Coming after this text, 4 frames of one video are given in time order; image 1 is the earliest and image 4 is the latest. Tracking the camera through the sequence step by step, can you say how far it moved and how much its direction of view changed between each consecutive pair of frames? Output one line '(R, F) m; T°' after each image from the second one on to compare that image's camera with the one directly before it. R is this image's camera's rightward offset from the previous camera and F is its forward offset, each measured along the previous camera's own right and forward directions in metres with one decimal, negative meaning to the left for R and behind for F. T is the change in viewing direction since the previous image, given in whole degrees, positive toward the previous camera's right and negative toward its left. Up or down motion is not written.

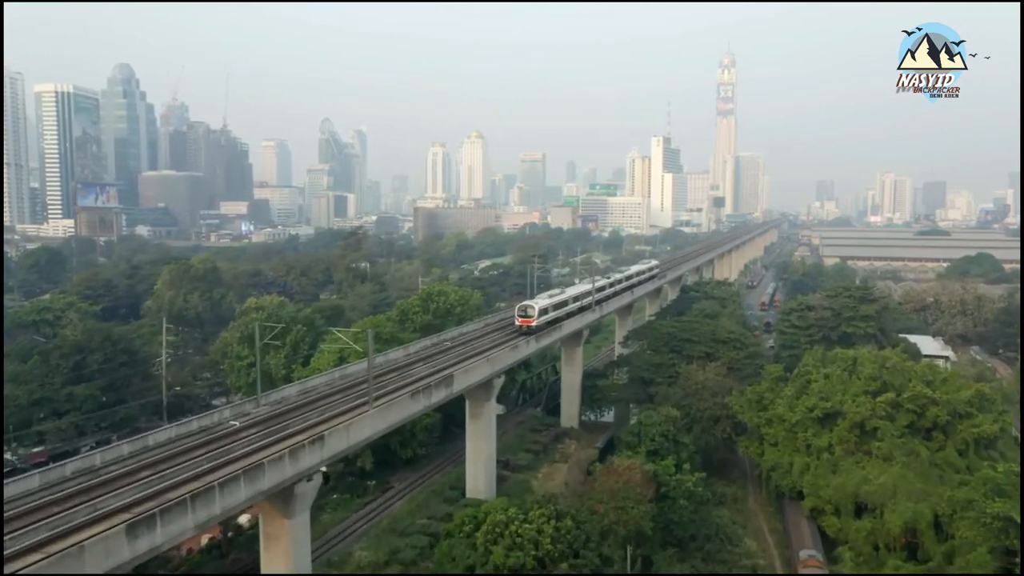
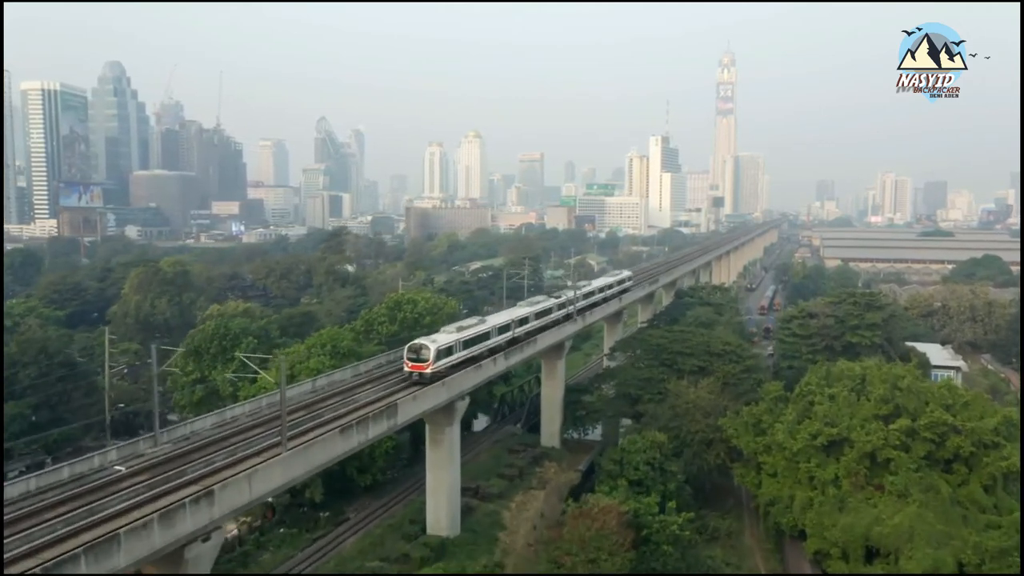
(+0.9, +2.5) m; 0°
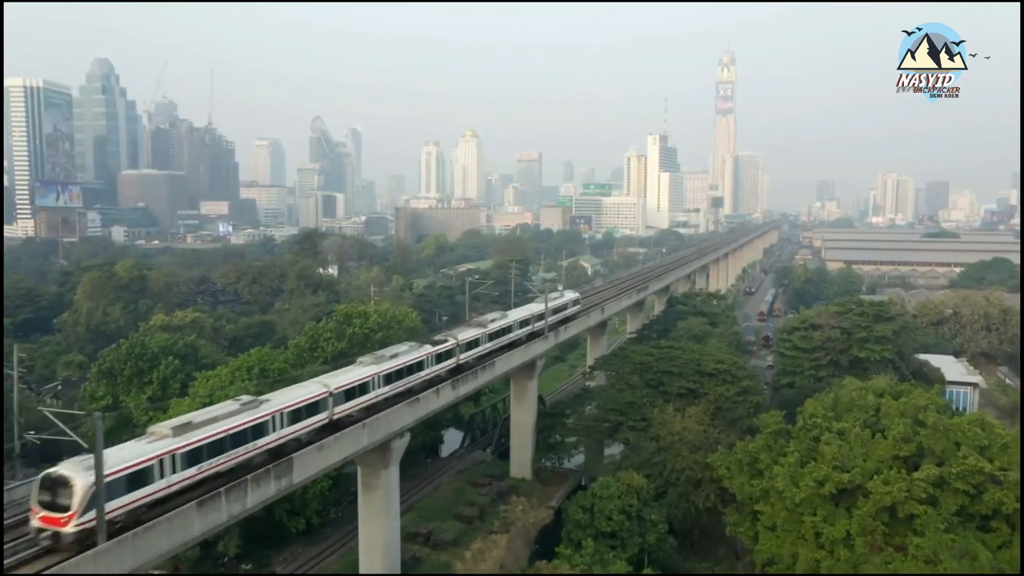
(+1.1, +3.2) m; 0°
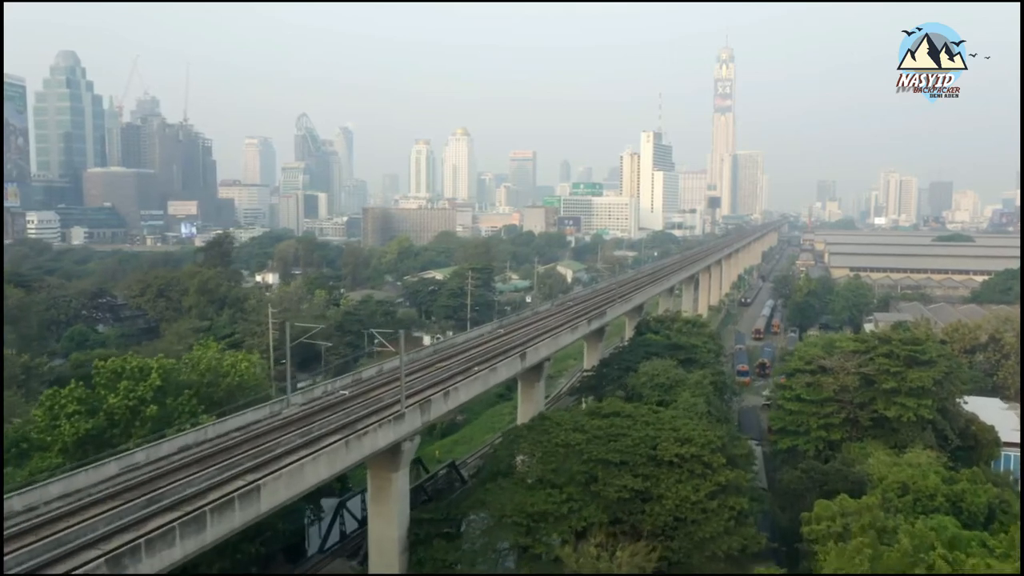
(+3.1, +8.4) m; 0°
